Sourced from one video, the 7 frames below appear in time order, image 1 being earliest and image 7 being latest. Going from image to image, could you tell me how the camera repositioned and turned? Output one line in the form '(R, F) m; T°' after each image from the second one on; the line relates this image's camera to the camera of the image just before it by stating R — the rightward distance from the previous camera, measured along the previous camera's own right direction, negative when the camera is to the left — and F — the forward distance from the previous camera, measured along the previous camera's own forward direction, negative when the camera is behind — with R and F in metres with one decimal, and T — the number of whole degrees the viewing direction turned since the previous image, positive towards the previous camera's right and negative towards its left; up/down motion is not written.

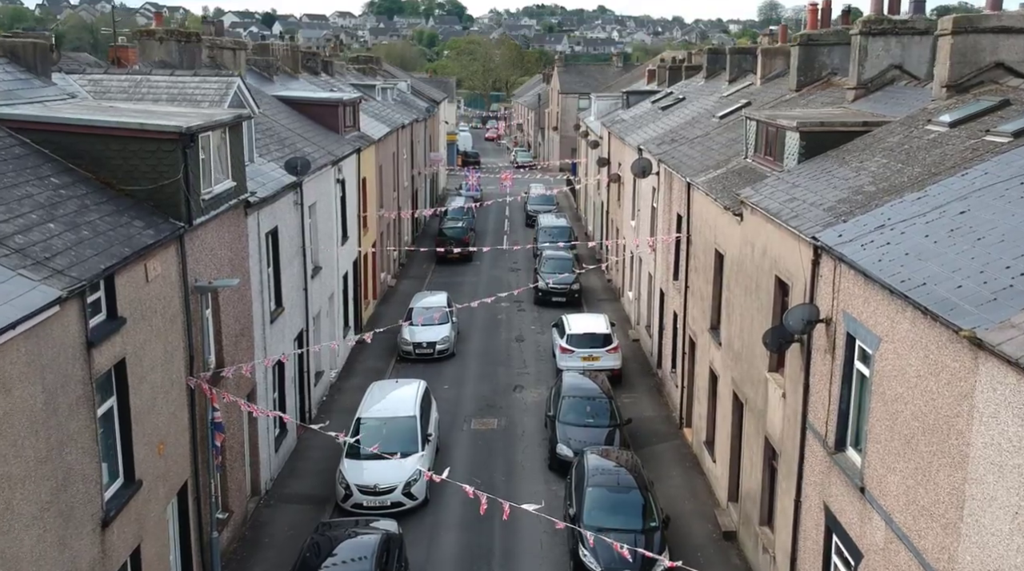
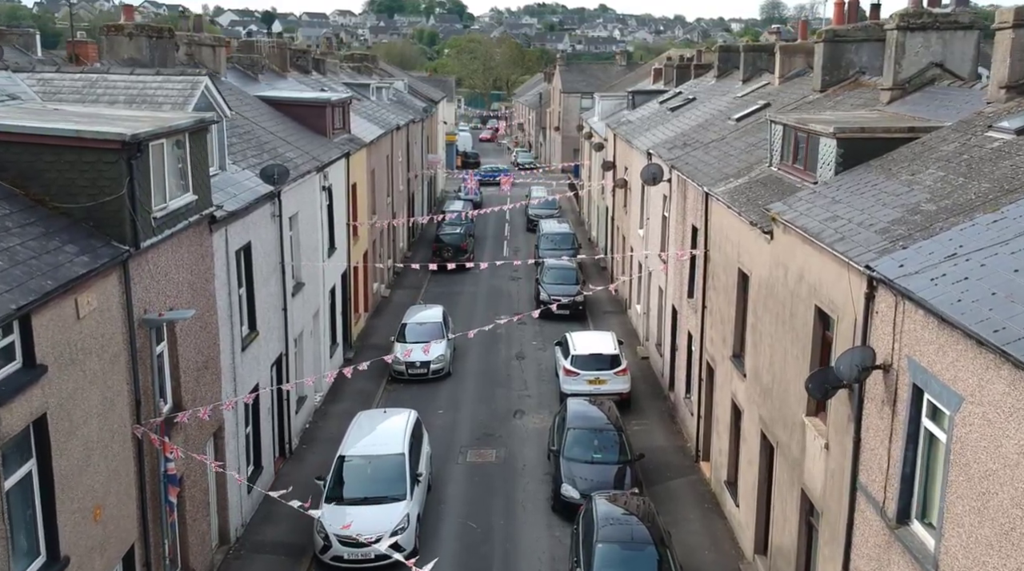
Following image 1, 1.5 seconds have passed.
(0.0, +2.2) m; 0°
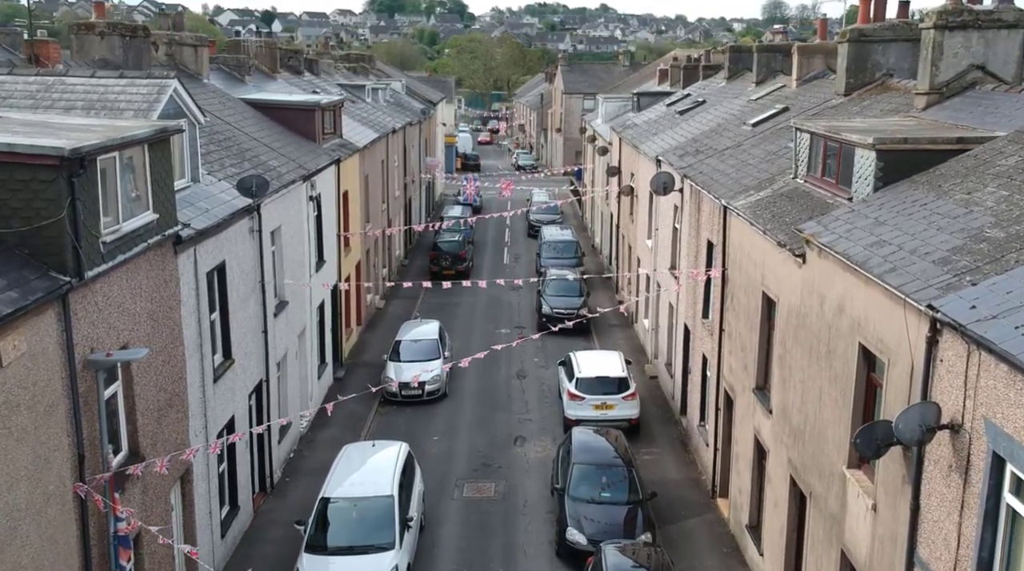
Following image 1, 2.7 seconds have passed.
(0.0, +1.8) m; 0°
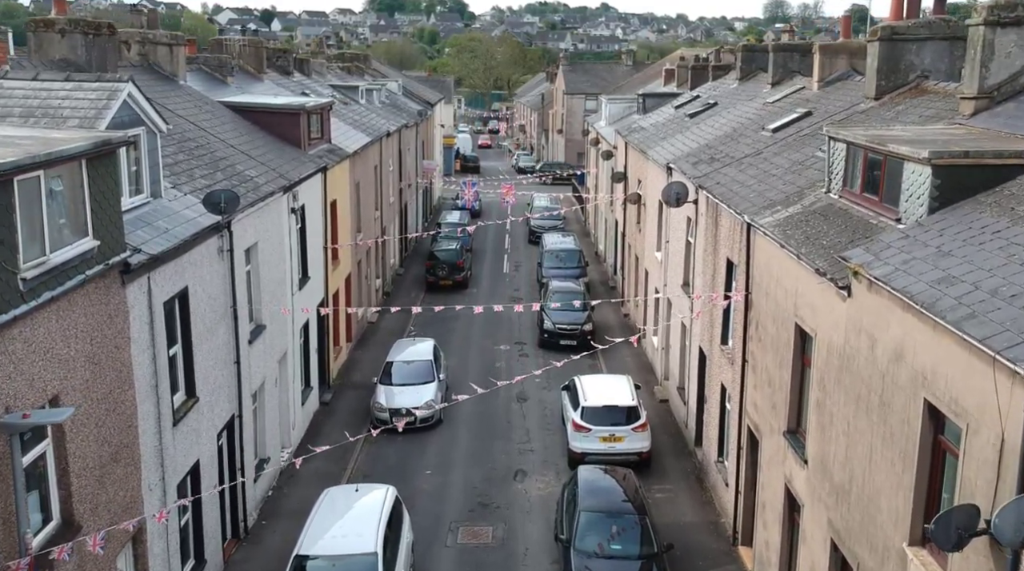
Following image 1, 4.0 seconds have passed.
(0.0, +2.0) m; 0°
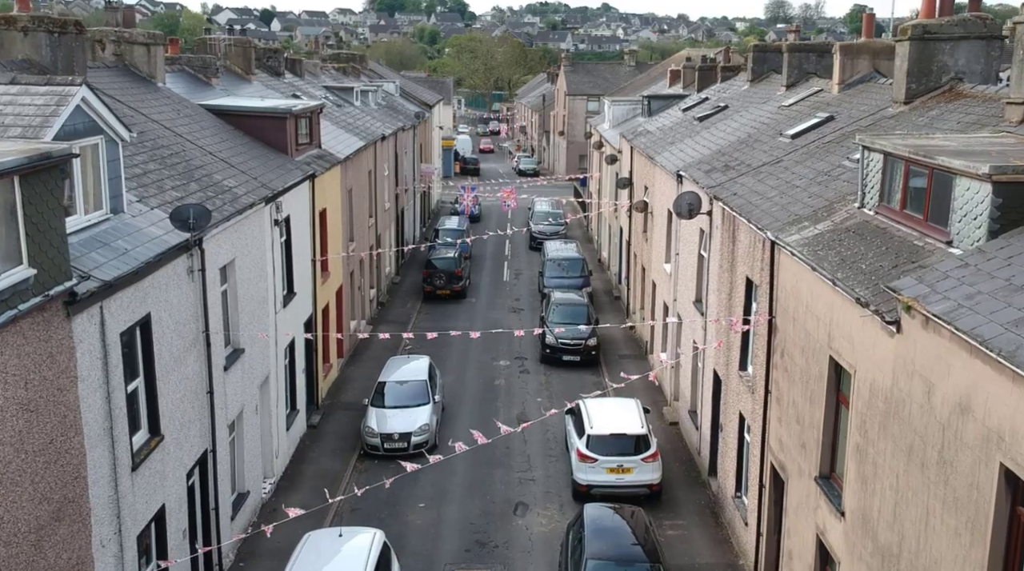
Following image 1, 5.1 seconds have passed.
(0.0, +1.6) m; 0°
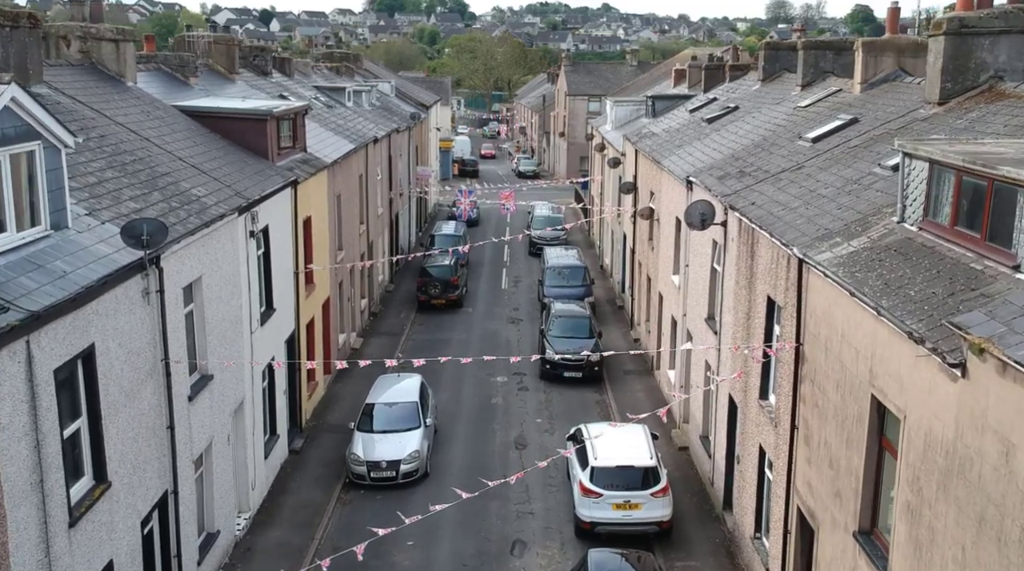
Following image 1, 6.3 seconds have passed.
(+0.1, +1.7) m; 0°
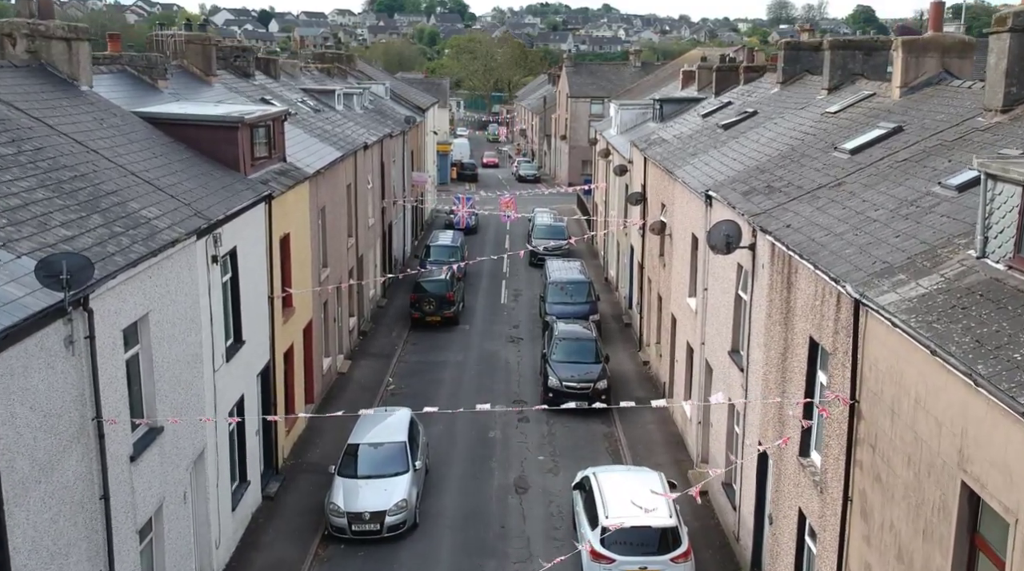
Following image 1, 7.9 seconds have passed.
(0.0, +2.4) m; 0°
